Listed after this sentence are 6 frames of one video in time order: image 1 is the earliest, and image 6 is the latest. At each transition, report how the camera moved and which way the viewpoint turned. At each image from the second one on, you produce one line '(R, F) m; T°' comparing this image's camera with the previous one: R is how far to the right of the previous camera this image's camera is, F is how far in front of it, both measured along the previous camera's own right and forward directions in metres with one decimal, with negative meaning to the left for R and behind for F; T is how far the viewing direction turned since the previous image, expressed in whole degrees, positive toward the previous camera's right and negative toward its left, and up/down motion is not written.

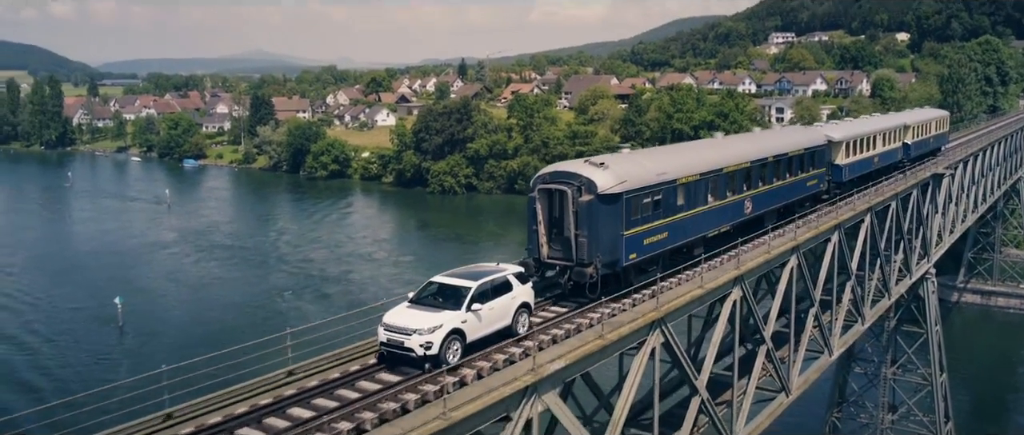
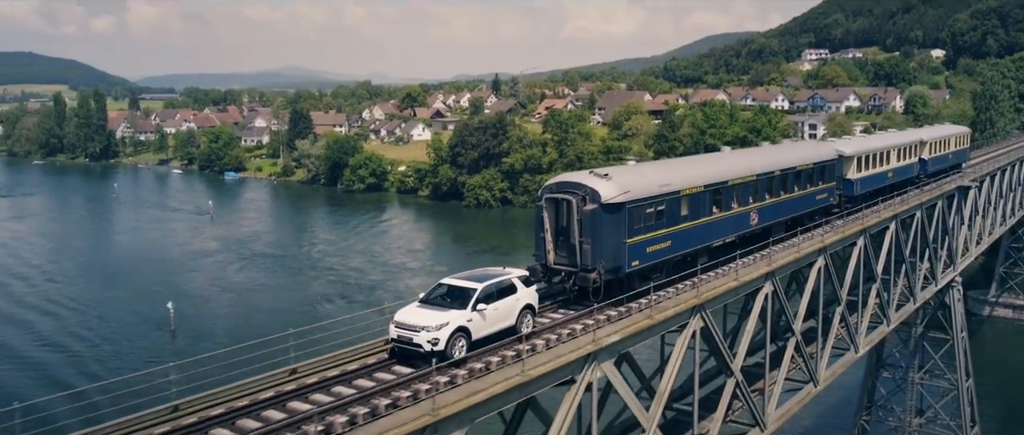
(-0.4, -1.4) m; -2°
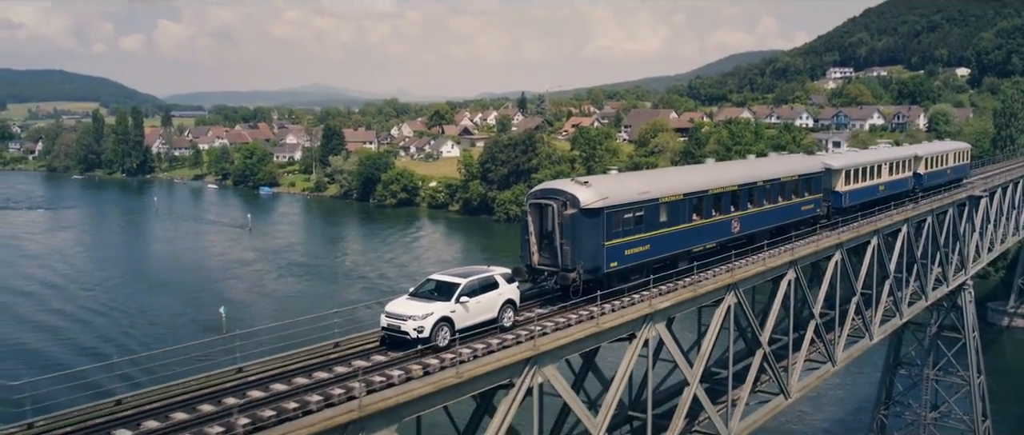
(-0.7, -2.3) m; -2°
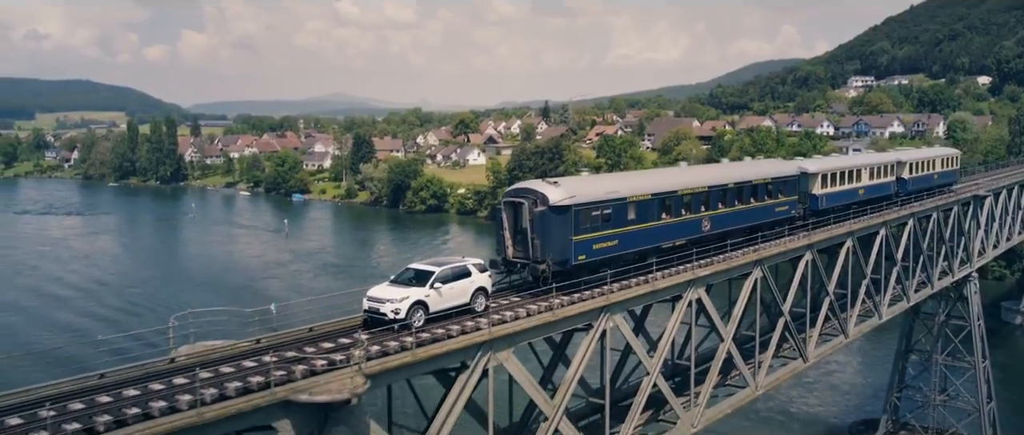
(-0.8, -2.8) m; -1°
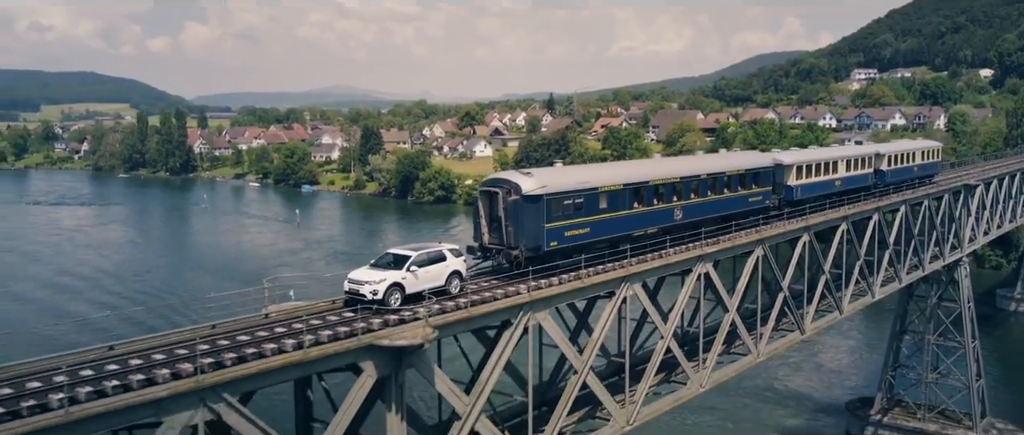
(-0.5, -1.8) m; 0°
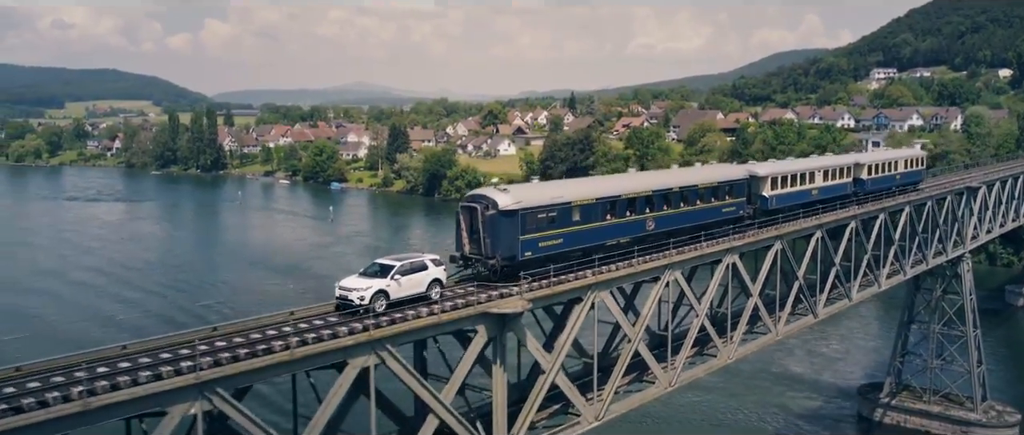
(-1.0, -3.2) m; -1°
